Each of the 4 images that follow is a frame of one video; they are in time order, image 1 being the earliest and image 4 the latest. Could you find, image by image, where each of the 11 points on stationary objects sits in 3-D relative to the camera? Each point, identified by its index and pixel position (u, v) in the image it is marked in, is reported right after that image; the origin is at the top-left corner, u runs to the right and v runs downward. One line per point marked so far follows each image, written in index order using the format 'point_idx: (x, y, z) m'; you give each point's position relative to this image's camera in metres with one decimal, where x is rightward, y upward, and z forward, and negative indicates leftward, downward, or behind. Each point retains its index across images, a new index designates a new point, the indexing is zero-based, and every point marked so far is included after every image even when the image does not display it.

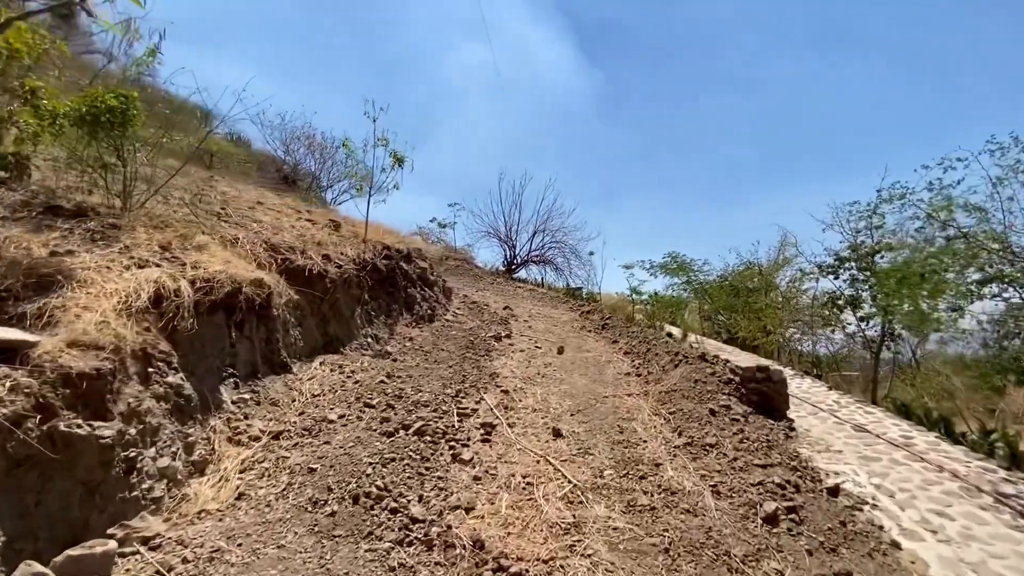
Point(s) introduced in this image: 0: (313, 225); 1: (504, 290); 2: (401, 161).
0: (-3.0, +0.9, +7.4) m
1: (-0.1, 0.0, +14.5) m
2: (-2.0, +2.1, +7.6) m
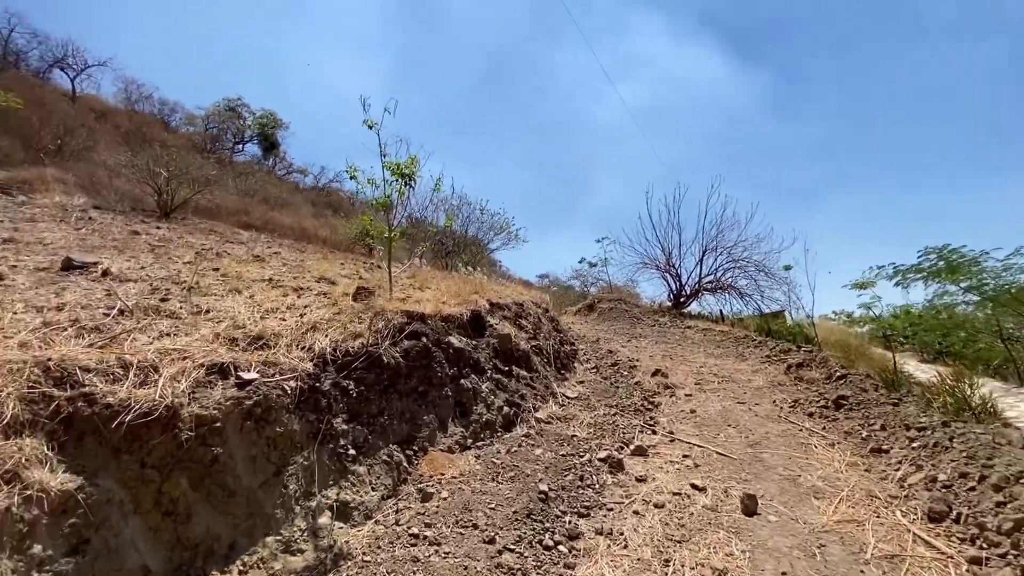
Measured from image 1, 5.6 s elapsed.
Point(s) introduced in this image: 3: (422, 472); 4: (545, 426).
0: (-2.0, -0.1, +4.9) m
1: (+3.4, -1.0, +10.5) m
2: (-1.1, +1.1, +4.9) m
3: (-0.7, -1.4, +3.6) m
4: (+0.3, -1.3, +4.5) m
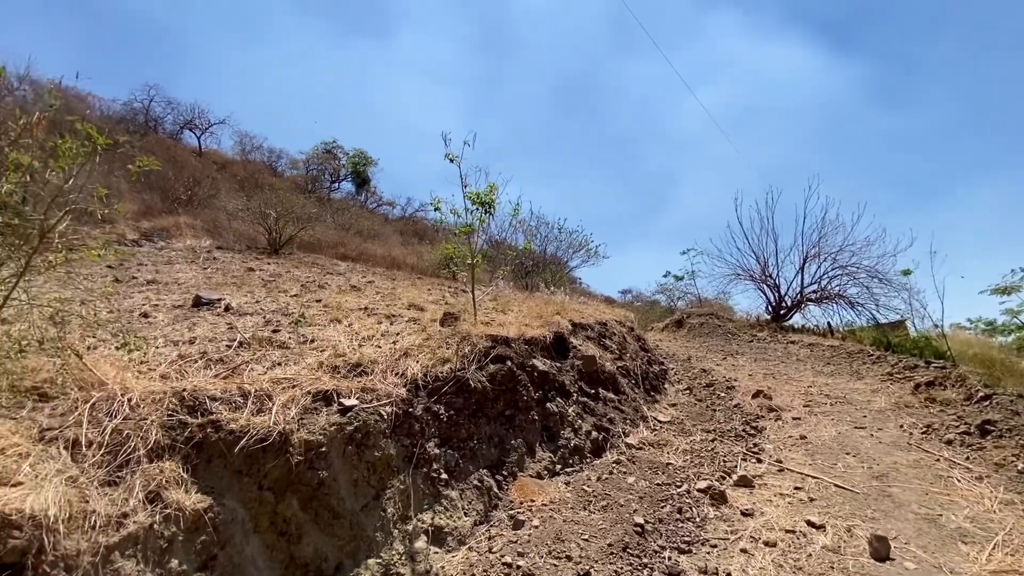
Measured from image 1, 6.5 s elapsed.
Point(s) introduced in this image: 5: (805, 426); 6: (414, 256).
0: (-1.2, -0.4, +5.1) m
1: (+5.1, -1.3, +9.7) m
2: (-0.3, +0.9, +5.1) m
3: (0.0, -1.5, +3.6) m
4: (+1.1, -1.5, +4.4) m
5: (+3.1, -1.5, +5.1) m
6: (-3.4, +1.1, +17.0) m
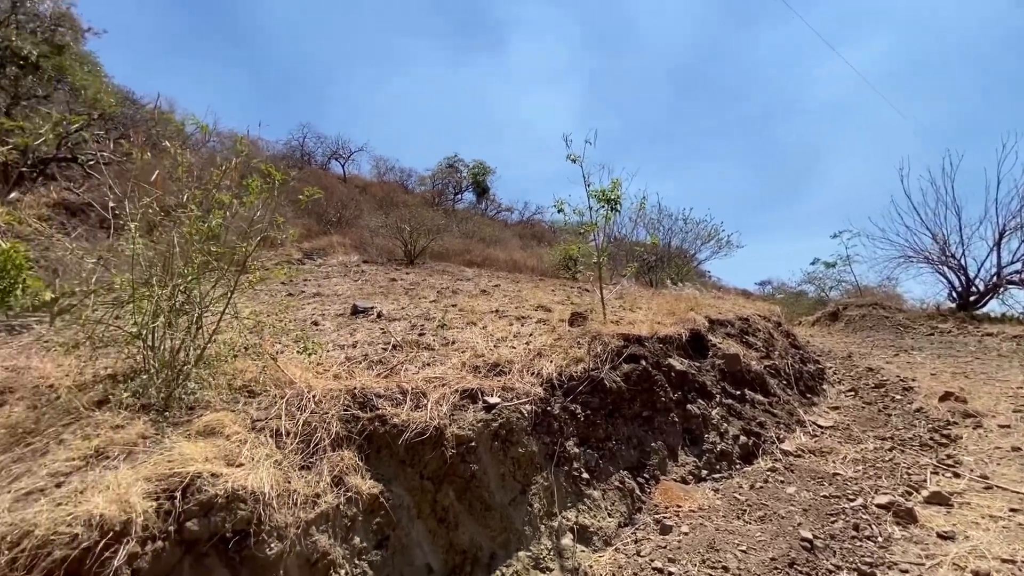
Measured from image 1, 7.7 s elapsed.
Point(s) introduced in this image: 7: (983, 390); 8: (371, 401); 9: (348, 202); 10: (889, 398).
0: (+0.2, -0.4, +5.3) m
1: (+7.5, -1.0, +8.2) m
2: (+1.0, +0.9, +5.0) m
3: (+1.0, -1.5, +3.4) m
4: (+2.3, -1.4, +3.9) m
5: (+4.4, -1.3, +4.2) m
6: (+0.8, +1.0, +17.3) m
7: (+5.3, -1.2, +5.4) m
8: (-0.9, -0.7, +3.2) m
9: (-6.3, +3.3, +18.8) m
10: (+4.0, -1.2, +5.1) m
